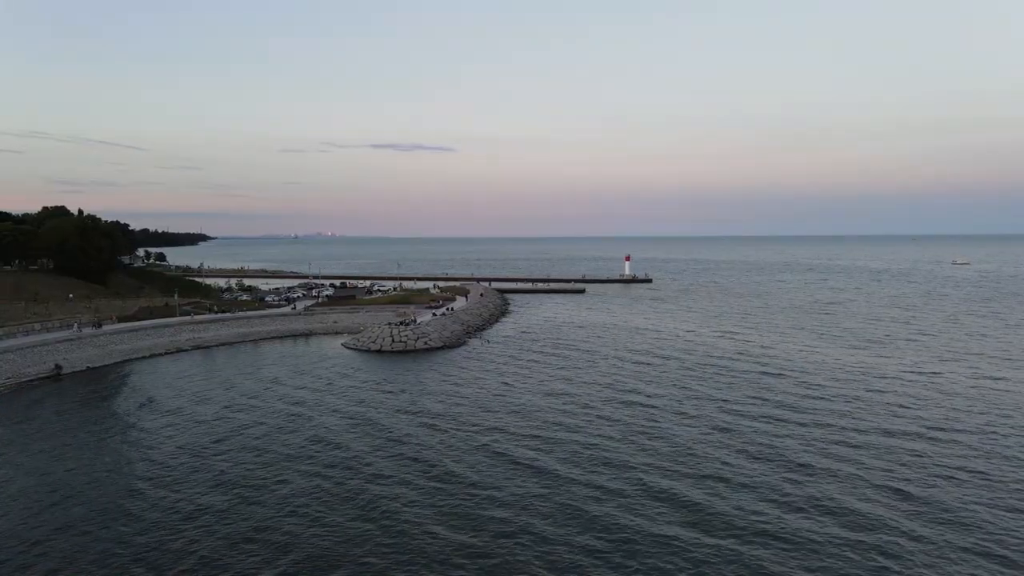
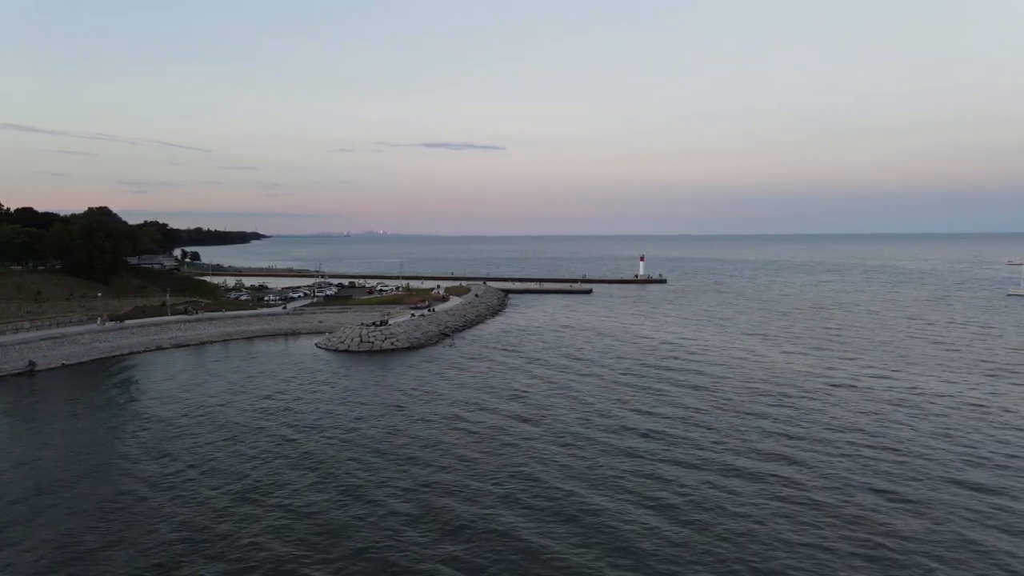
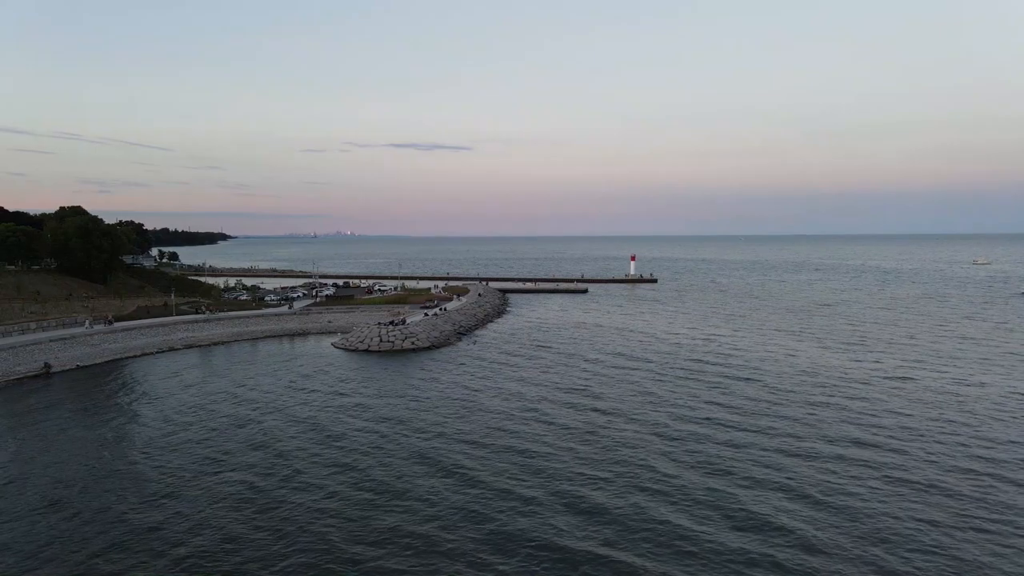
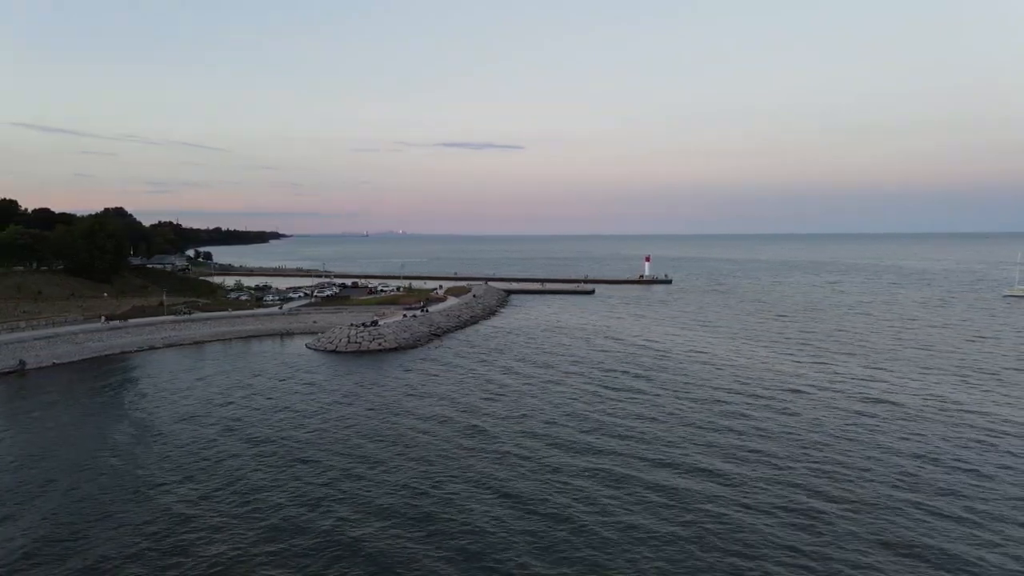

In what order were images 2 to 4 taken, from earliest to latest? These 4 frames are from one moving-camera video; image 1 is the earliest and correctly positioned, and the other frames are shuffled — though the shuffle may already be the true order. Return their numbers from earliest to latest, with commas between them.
3, 2, 4
